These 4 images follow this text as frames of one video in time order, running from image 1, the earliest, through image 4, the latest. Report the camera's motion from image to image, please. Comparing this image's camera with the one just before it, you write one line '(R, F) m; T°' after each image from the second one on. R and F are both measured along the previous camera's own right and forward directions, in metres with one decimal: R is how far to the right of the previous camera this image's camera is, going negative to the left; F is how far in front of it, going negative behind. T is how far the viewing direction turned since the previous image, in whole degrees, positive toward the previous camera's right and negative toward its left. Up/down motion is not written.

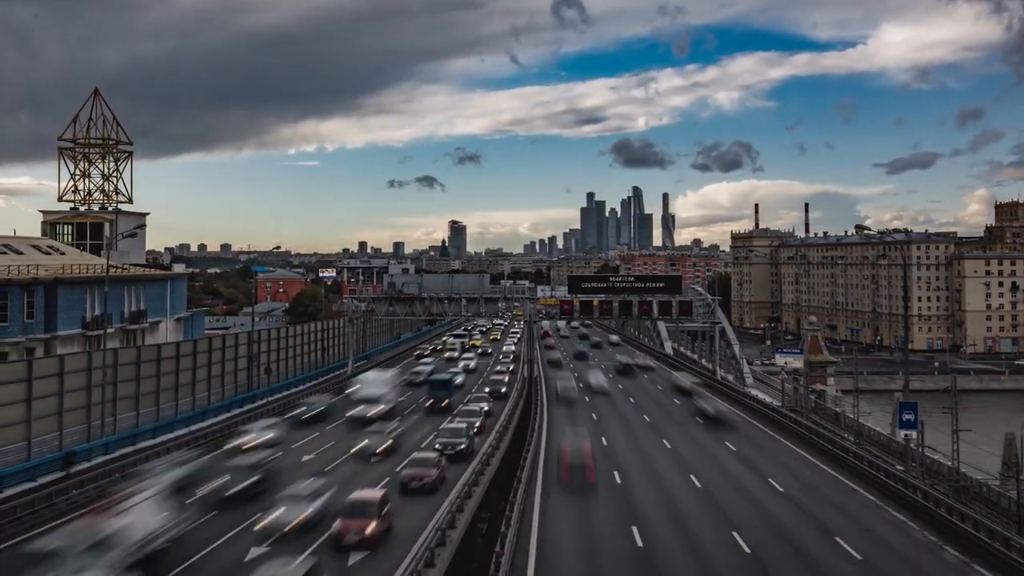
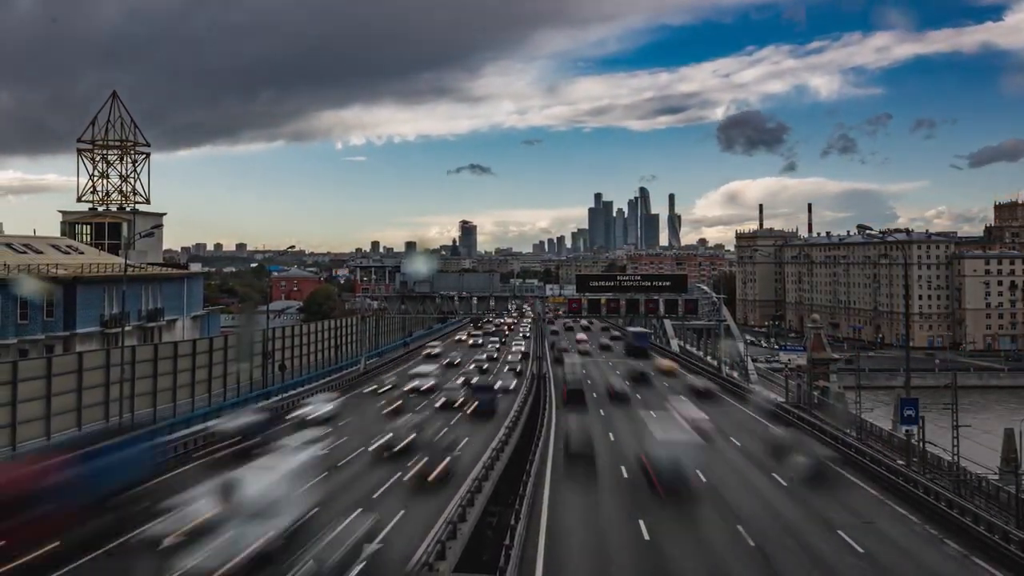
(-0.1, -0.8) m; -1°
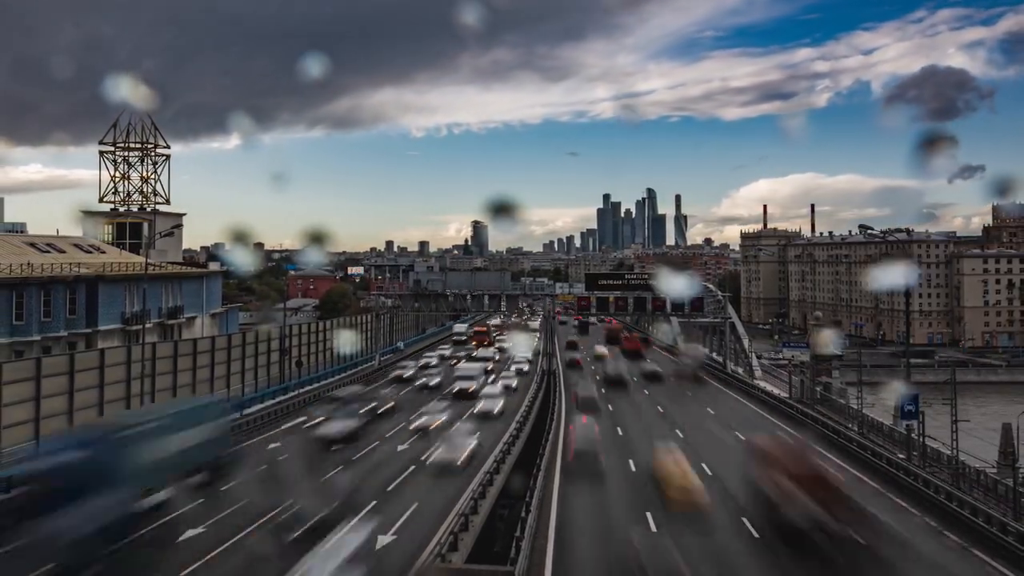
(0.0, -1.0) m; -1°
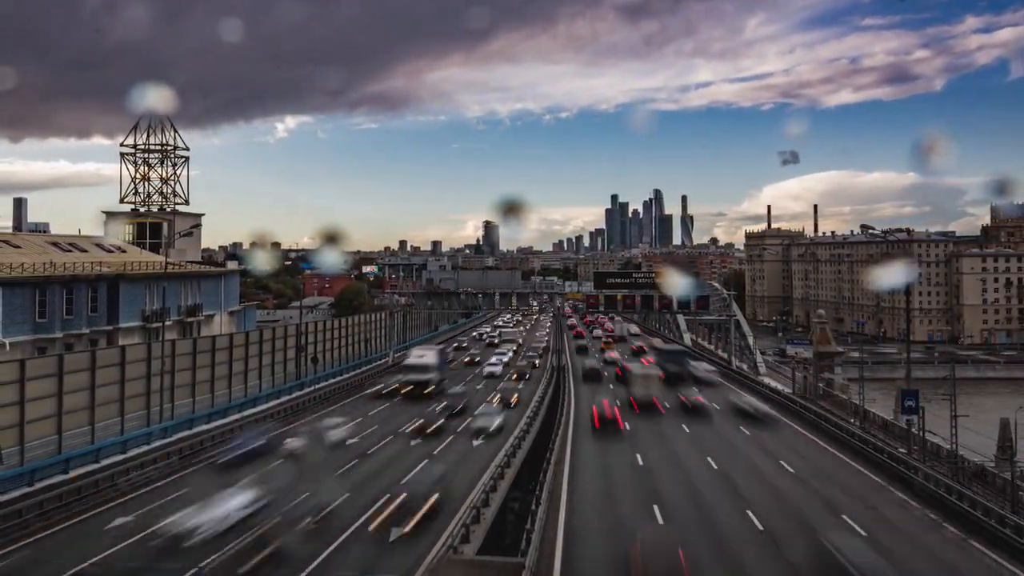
(0.0, -0.9) m; -1°
